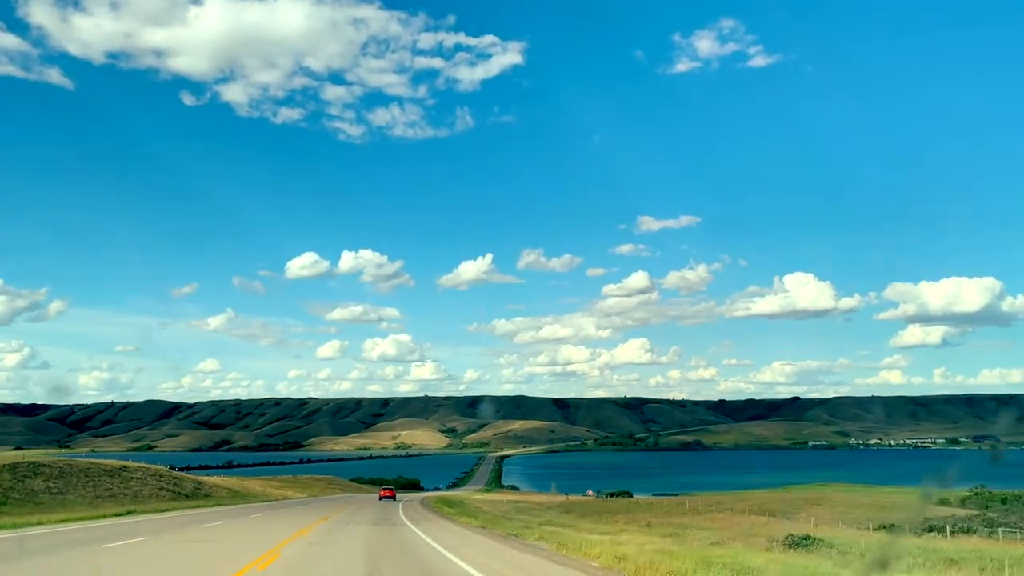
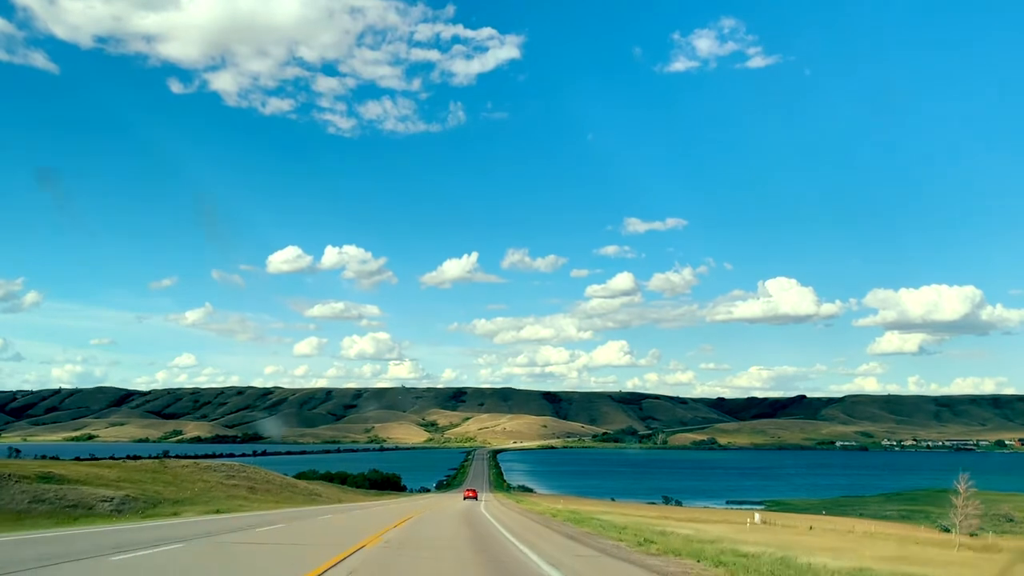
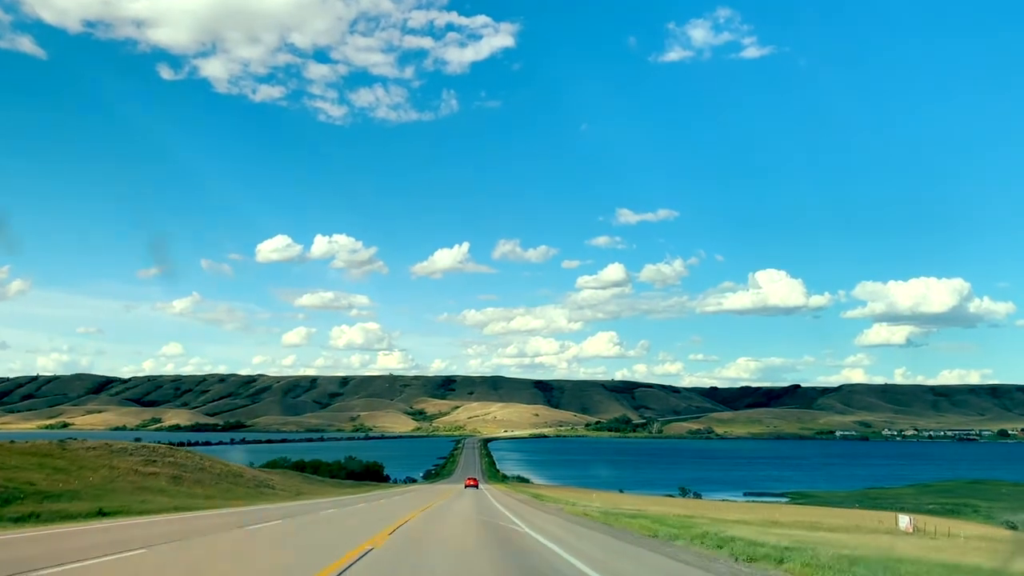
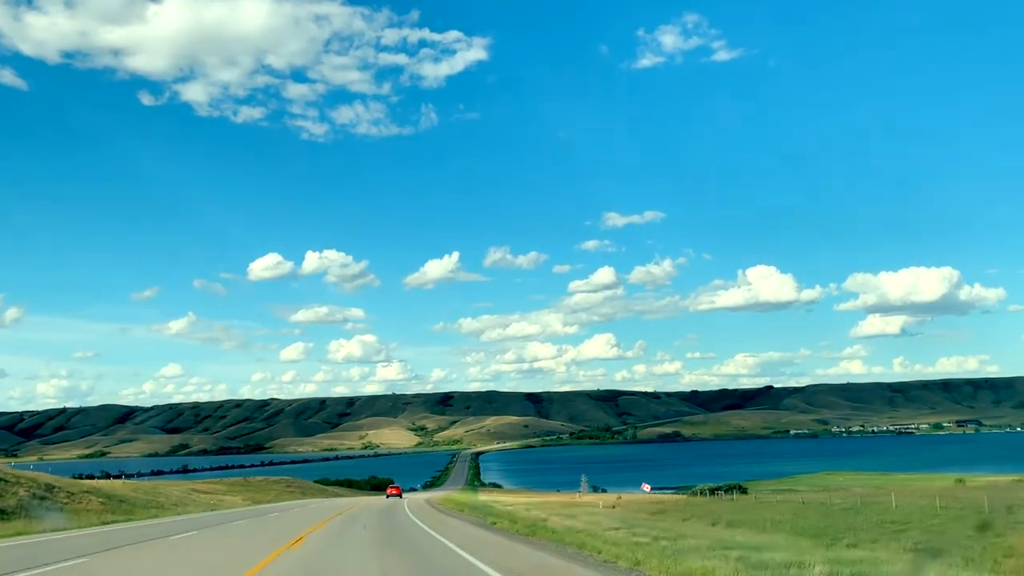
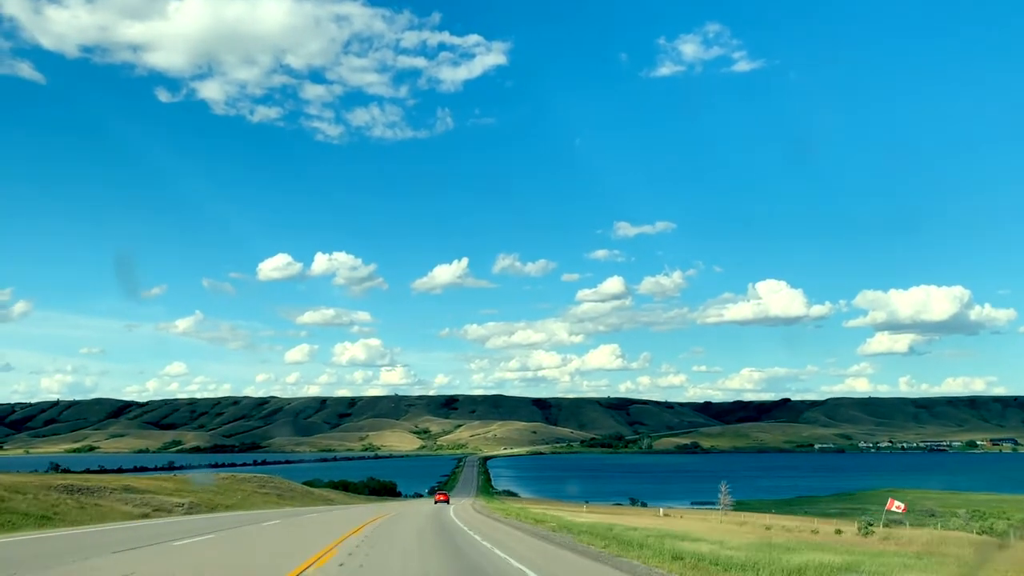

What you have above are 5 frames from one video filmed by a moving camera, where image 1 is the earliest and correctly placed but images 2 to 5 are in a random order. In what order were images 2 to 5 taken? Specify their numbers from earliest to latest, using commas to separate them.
4, 5, 2, 3
